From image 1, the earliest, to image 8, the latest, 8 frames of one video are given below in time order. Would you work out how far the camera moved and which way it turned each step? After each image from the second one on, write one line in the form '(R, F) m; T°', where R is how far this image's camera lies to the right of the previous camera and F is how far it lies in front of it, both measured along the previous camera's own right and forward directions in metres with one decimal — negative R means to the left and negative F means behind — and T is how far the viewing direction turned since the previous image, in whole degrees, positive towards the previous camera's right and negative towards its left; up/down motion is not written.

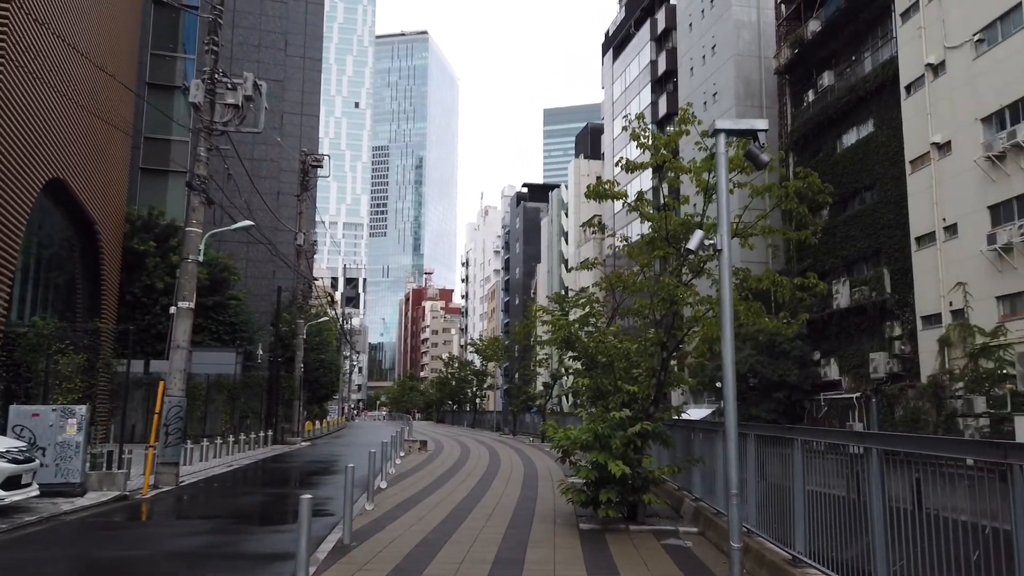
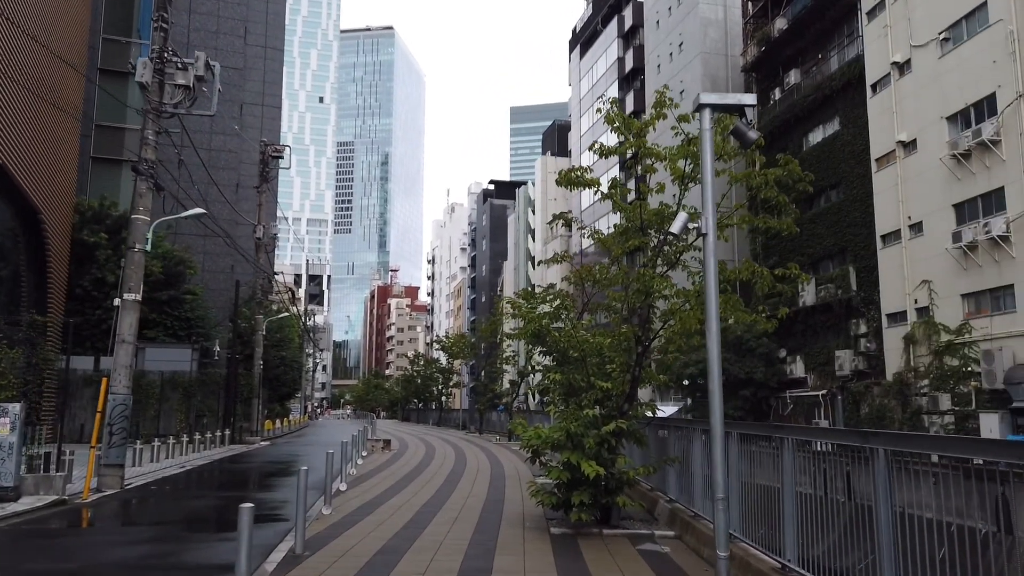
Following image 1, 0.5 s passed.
(0.0, +0.6) m; +2°
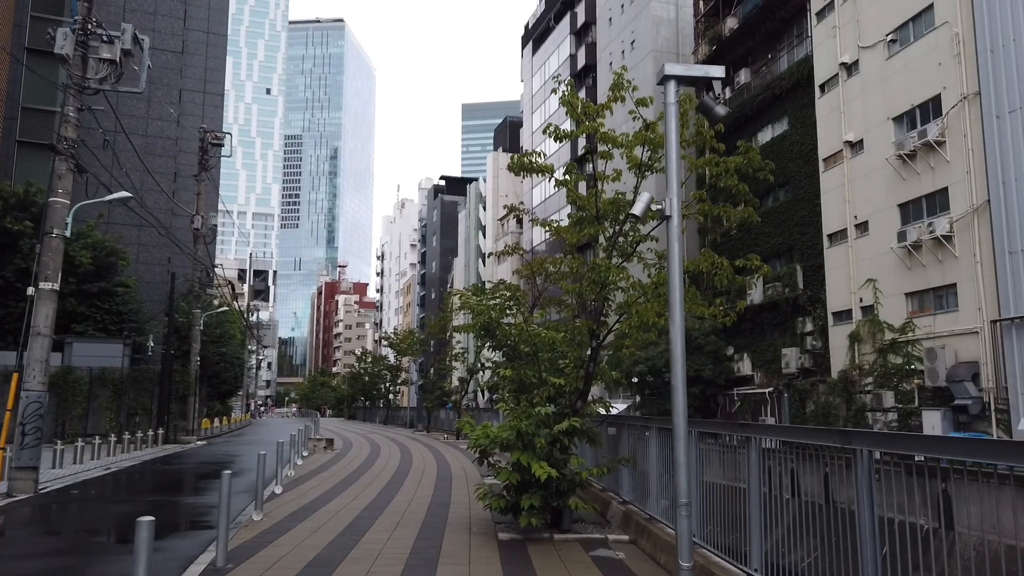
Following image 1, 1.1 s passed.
(0.0, +0.6) m; +4°
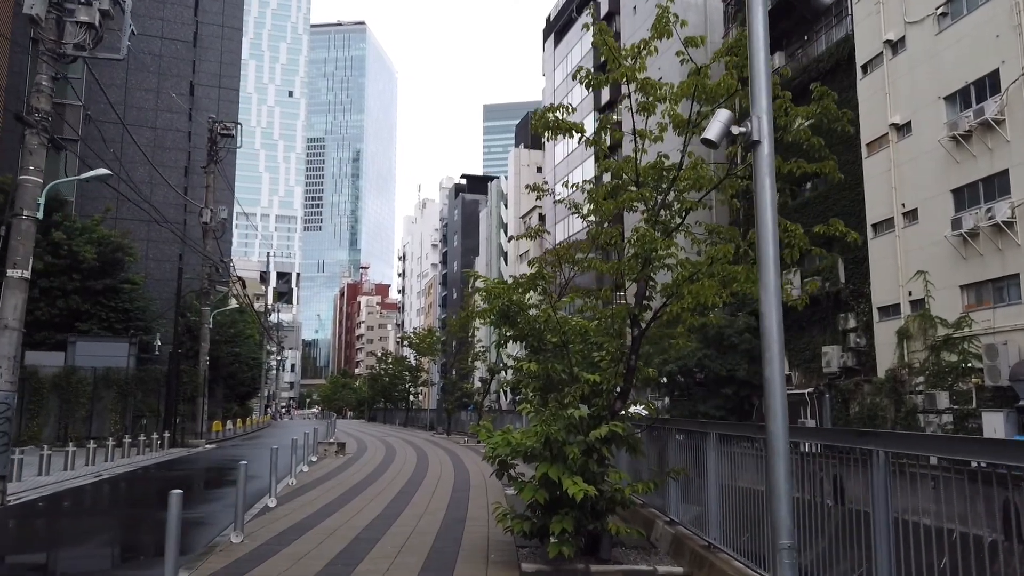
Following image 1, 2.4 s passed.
(0.0, +1.5) m; -2°
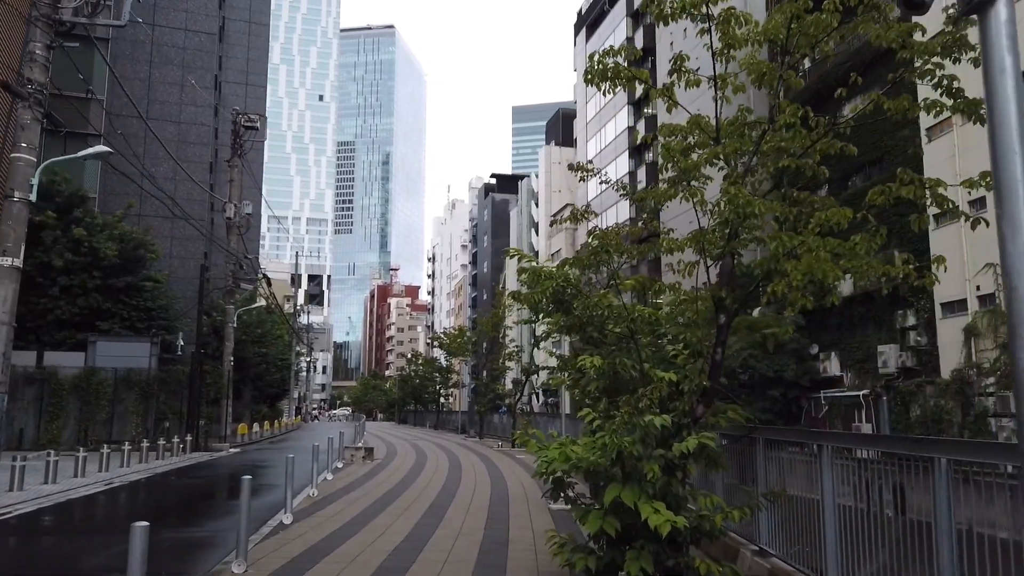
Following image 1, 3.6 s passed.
(-0.2, +1.4) m; -2°
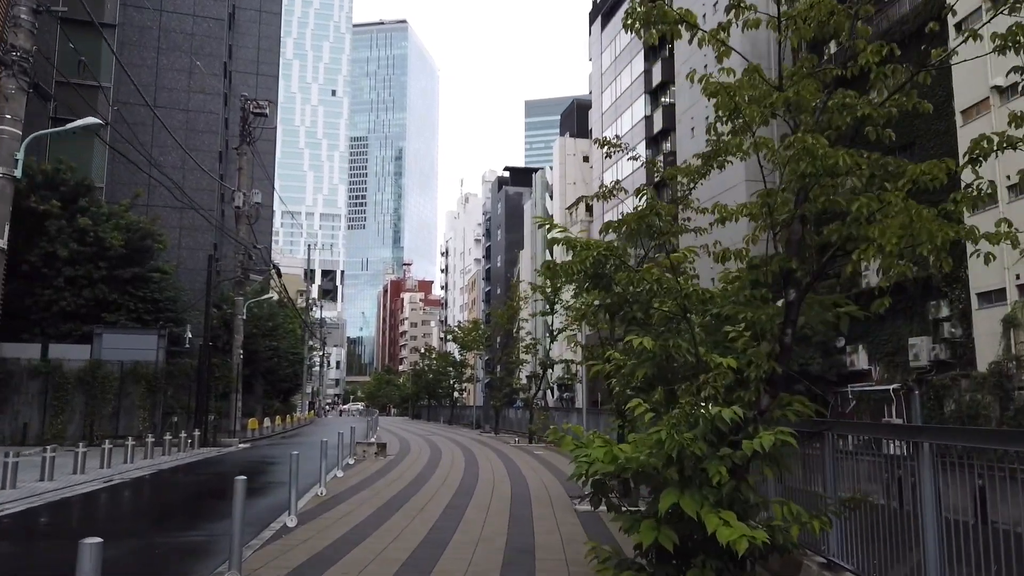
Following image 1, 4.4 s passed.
(-0.1, +0.9) m; -1°
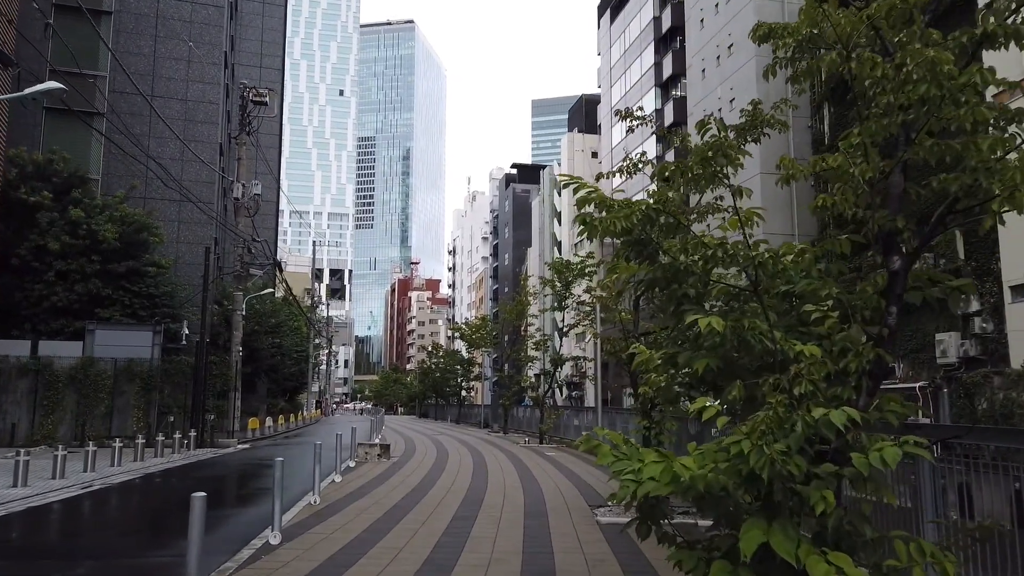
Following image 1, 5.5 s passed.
(-0.1, +1.1) m; -1°
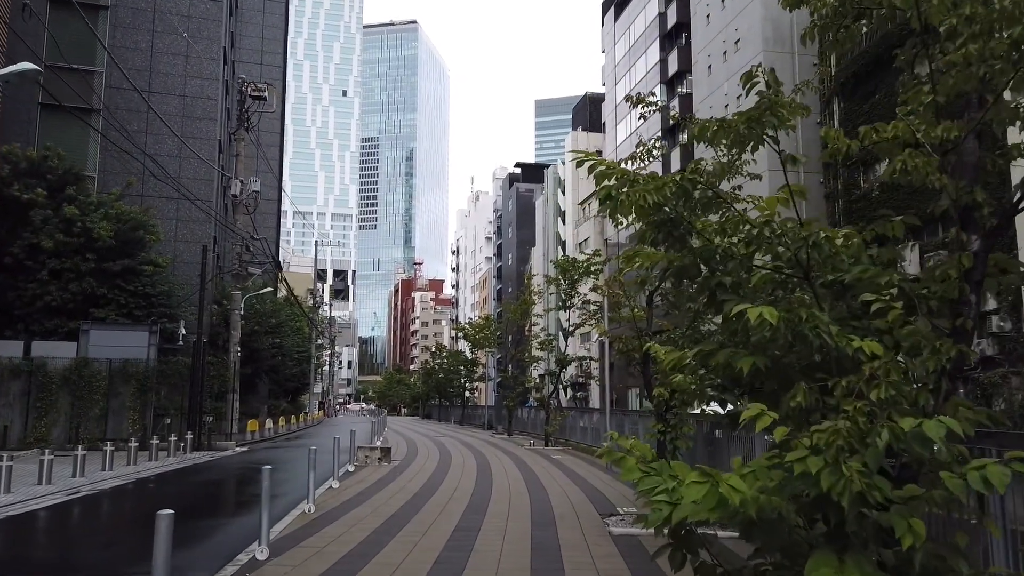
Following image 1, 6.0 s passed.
(0.0, +0.6) m; 0°
